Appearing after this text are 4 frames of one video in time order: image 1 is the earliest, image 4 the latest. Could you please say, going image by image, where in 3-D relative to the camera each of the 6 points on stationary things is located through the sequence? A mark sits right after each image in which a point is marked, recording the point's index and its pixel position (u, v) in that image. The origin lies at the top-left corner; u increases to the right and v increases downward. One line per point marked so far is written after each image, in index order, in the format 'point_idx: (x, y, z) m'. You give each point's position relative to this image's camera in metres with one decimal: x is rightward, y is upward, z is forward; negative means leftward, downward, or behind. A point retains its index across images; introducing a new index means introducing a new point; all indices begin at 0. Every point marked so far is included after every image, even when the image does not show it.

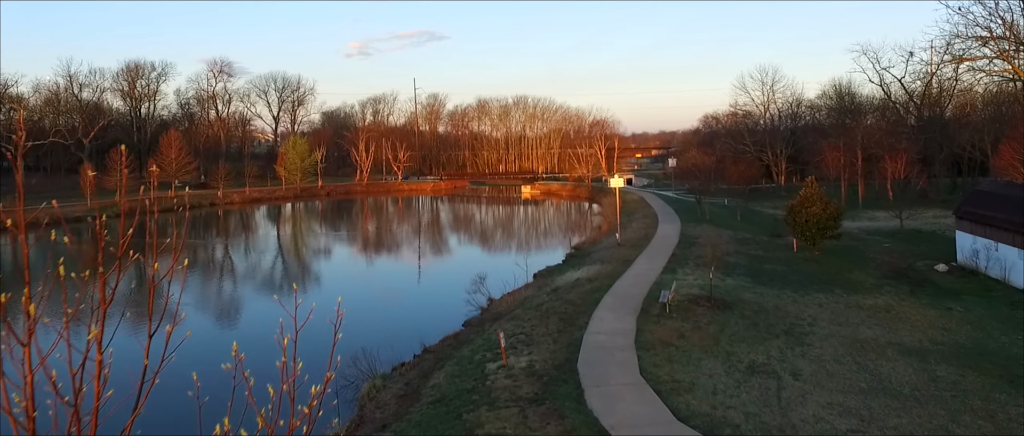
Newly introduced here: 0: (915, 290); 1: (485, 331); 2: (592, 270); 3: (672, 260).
0: (+7.6, -1.4, +12.5) m
1: (-0.4, -1.8, +10.6) m
2: (+1.8, -1.2, +14.5) m
3: (+3.6, -1.0, +14.9) m
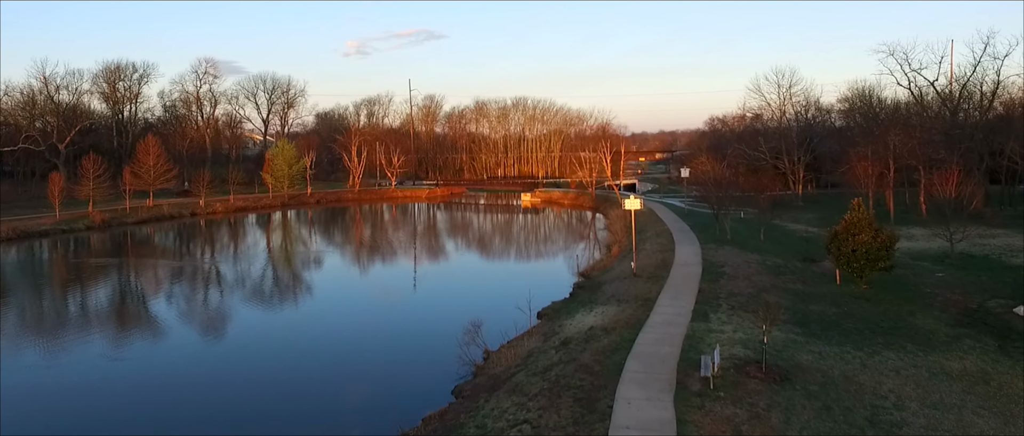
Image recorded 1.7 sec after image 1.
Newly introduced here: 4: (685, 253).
0: (+7.7, -2.0, +10.2) m
1: (-0.4, -2.5, +8.4) m
2: (+1.8, -1.8, +12.3) m
3: (+3.6, -1.6, +12.6) m
4: (+4.7, -1.0, +17.8) m
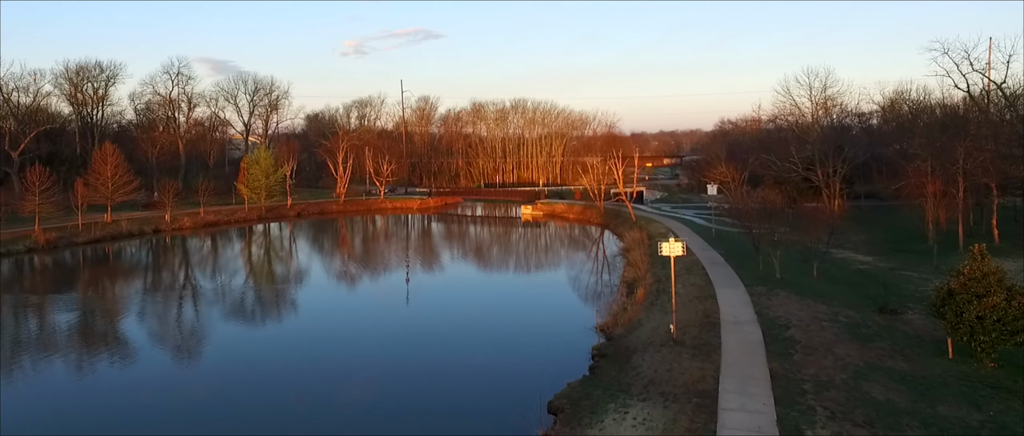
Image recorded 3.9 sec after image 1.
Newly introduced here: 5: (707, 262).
0: (+7.7, -2.9, +6.5) m
1: (-0.4, -3.3, +4.6) m
2: (+1.8, -2.6, +8.6) m
3: (+3.7, -2.5, +8.9) m
4: (+4.7, -1.8, +14.1) m
5: (+5.6, -1.2, +19.0) m
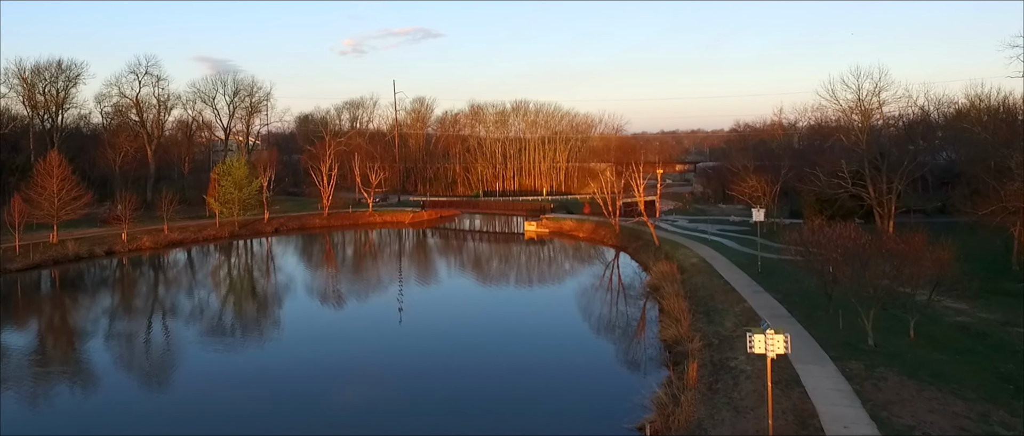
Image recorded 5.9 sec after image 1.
0: (+7.8, -3.8, +2.4) m
1: (-0.2, -4.3, +0.6) m
2: (+2.0, -3.6, +4.5) m
3: (+3.8, -3.4, +4.8) m
4: (+4.9, -2.8, +10.0) m
5: (+5.7, -2.1, +14.9) m
